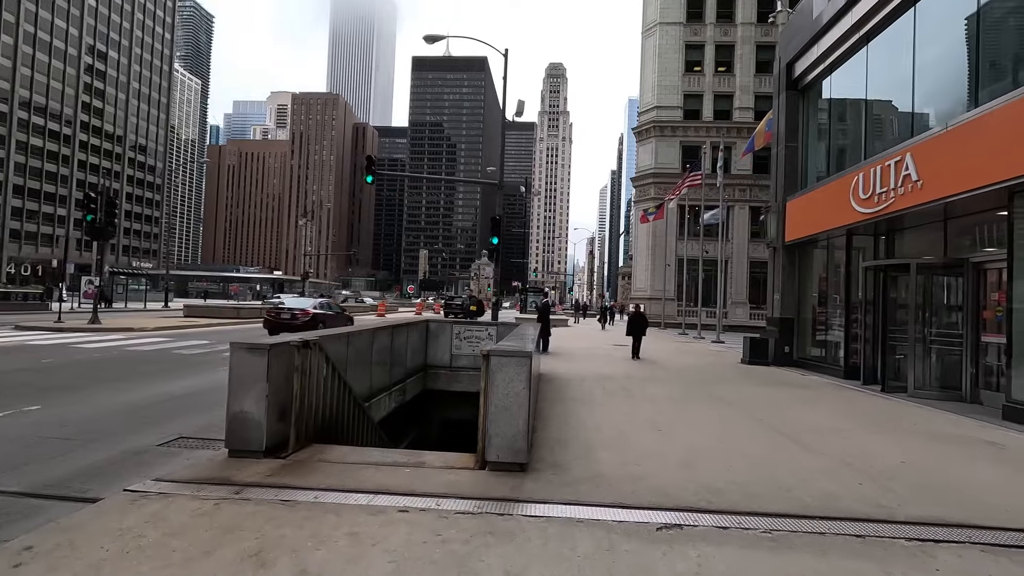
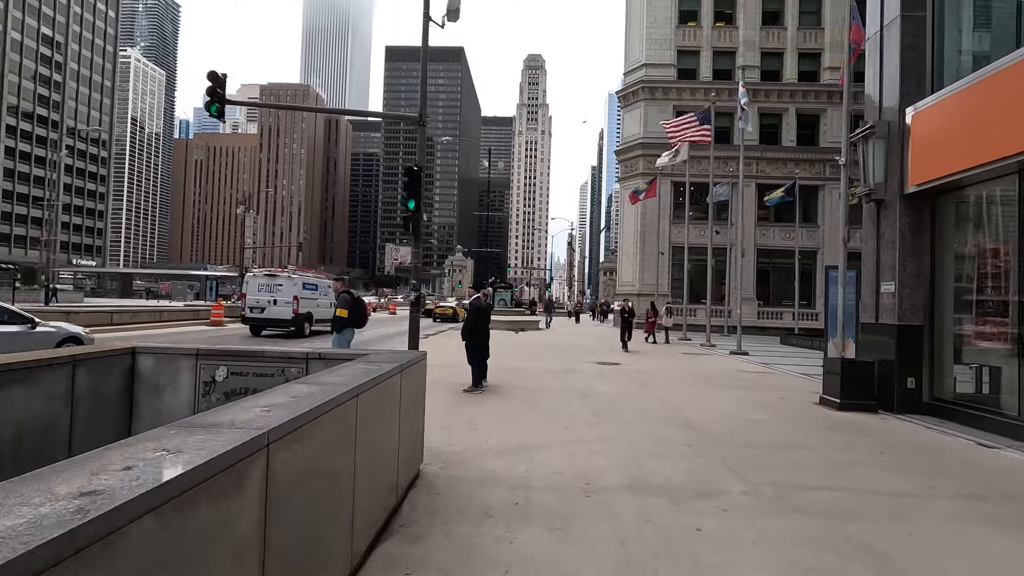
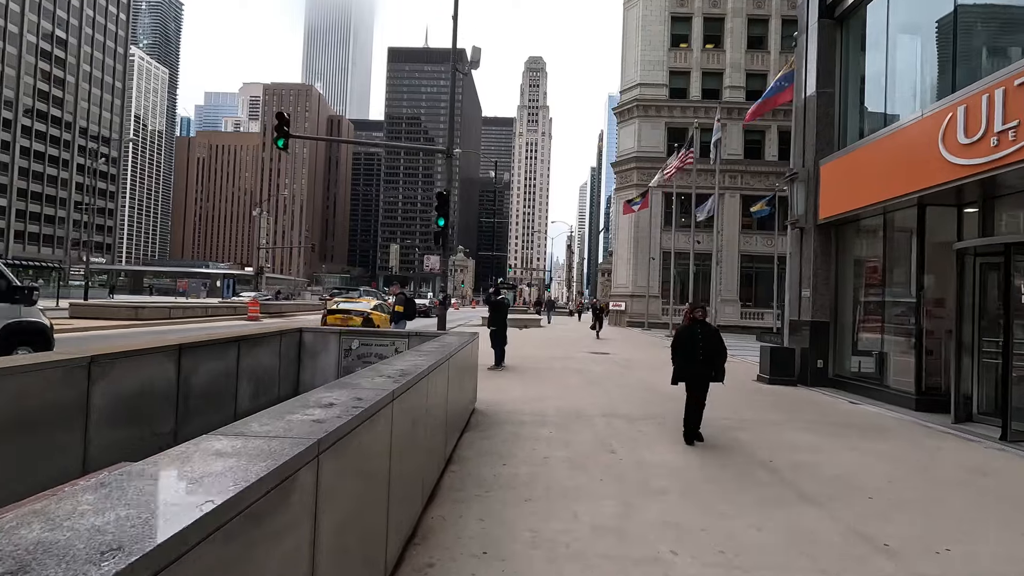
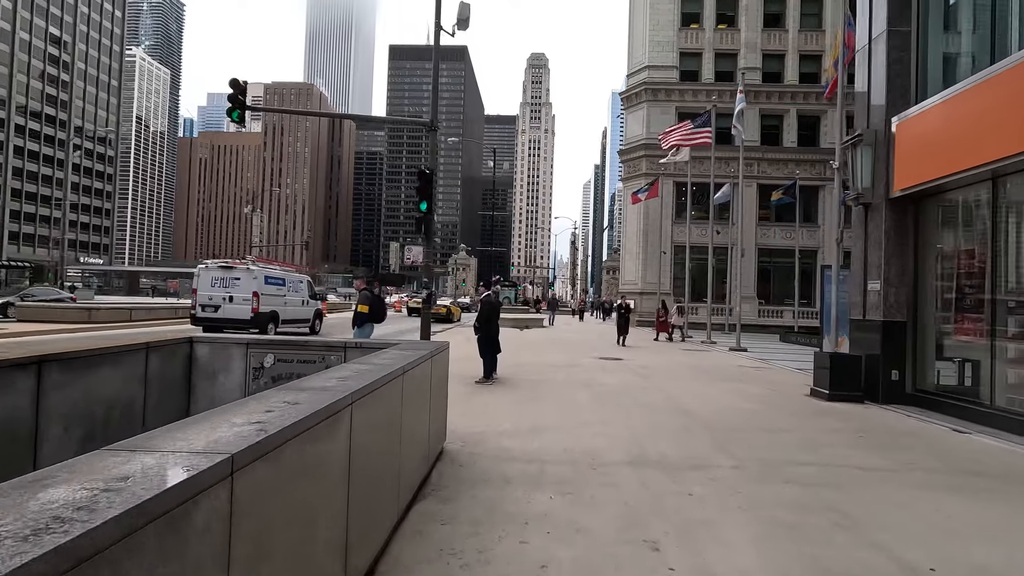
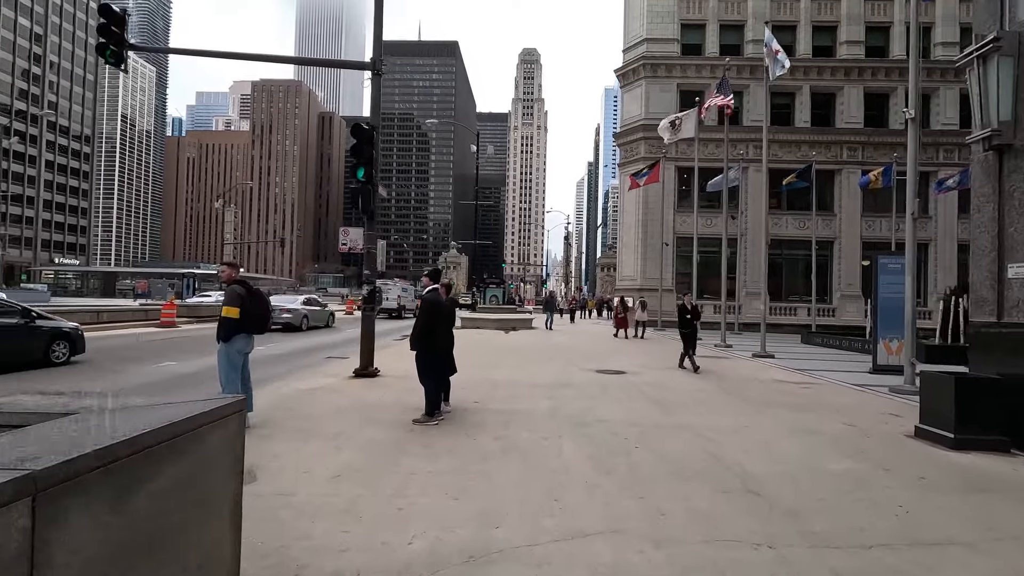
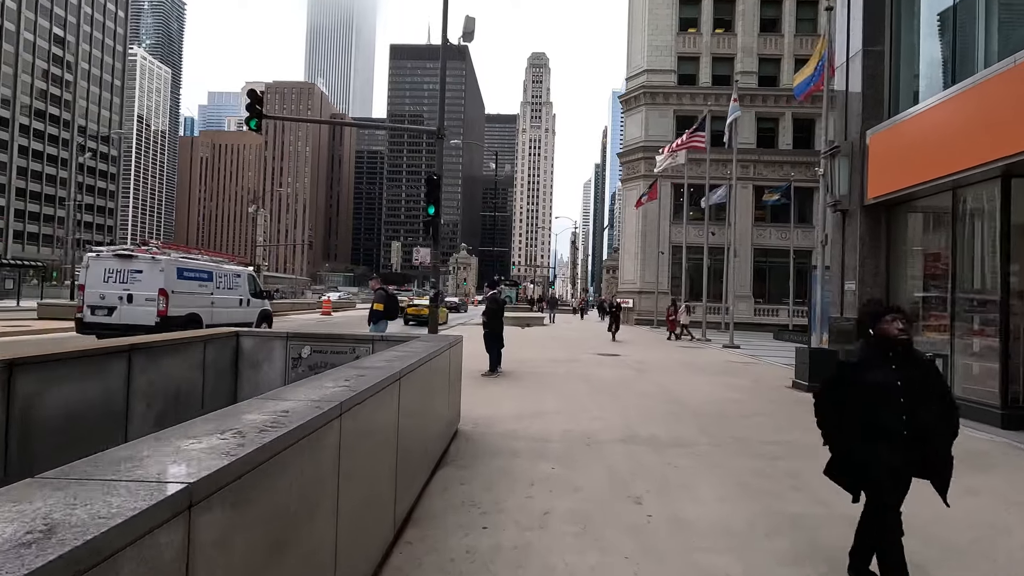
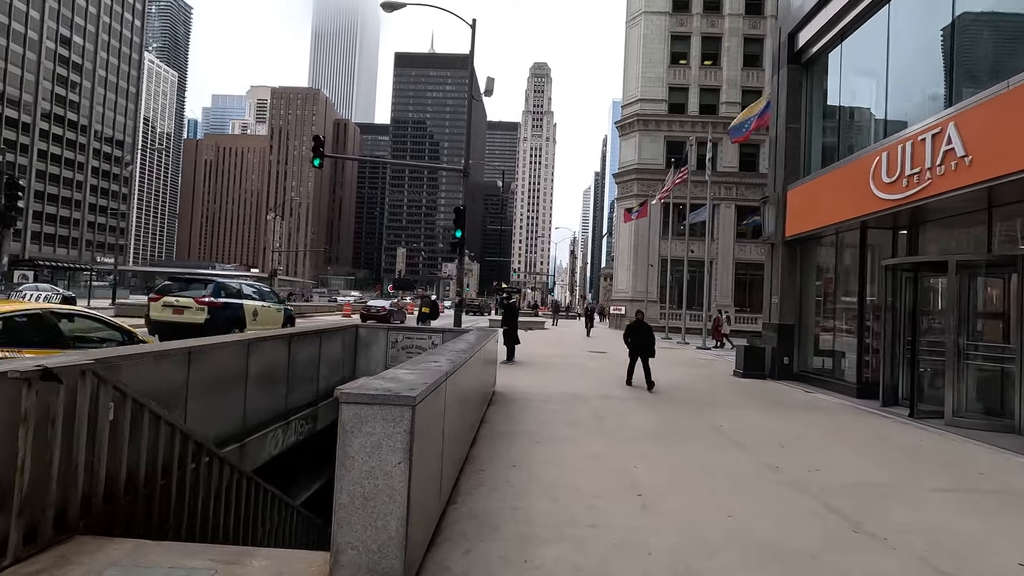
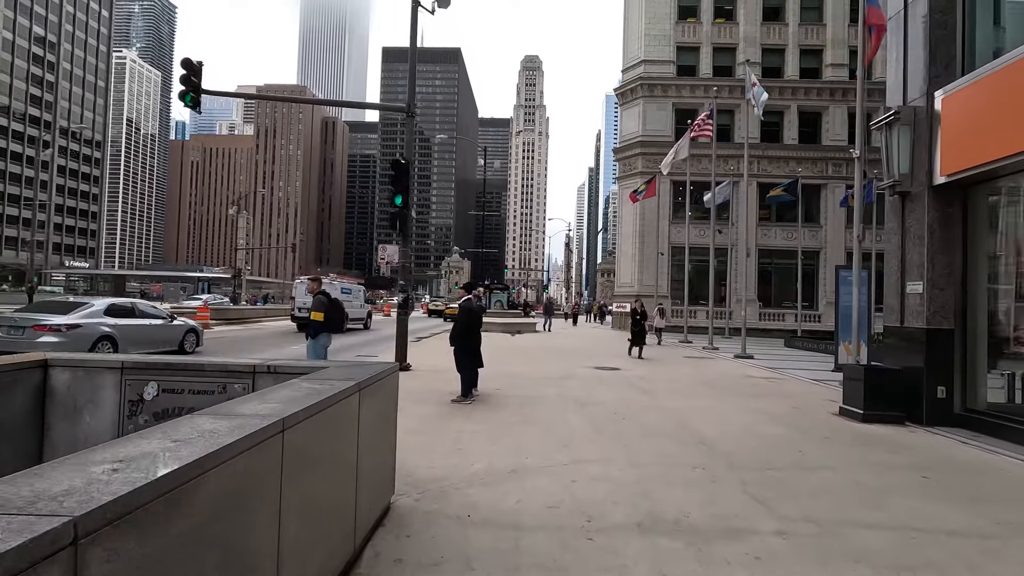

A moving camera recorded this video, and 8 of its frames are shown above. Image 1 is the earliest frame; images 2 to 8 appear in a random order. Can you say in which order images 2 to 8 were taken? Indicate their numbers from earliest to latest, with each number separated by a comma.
7, 3, 6, 4, 2, 8, 5
